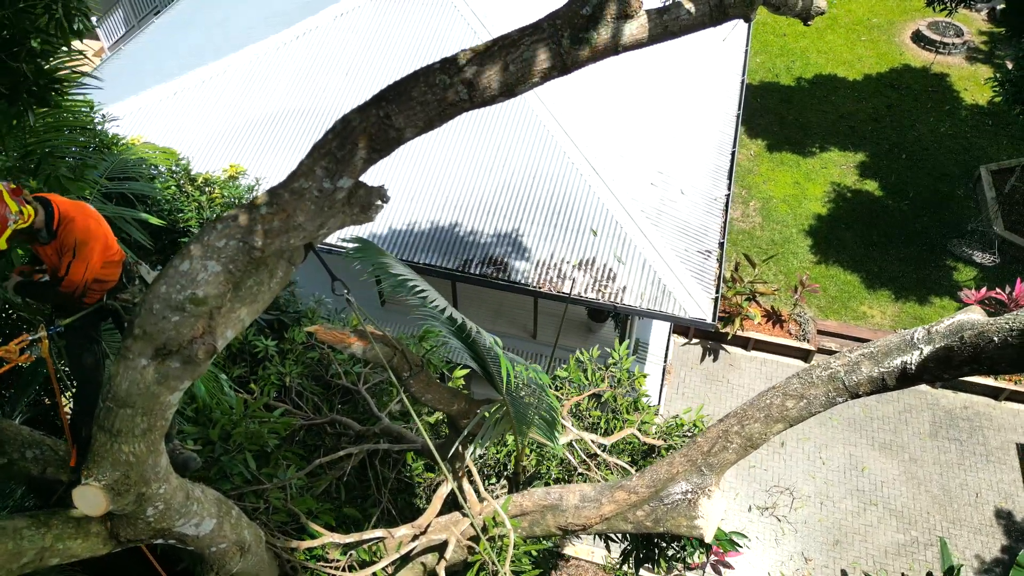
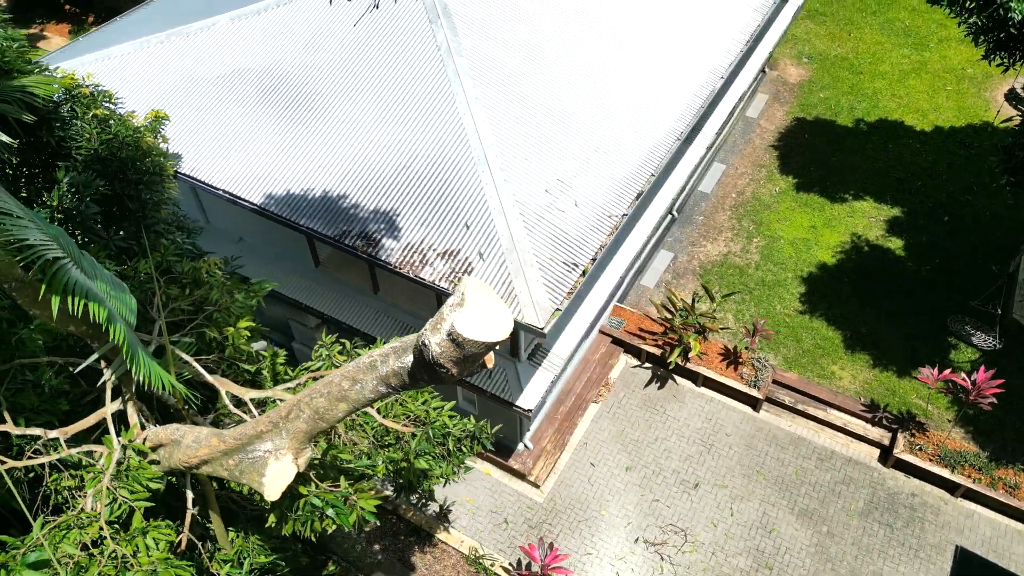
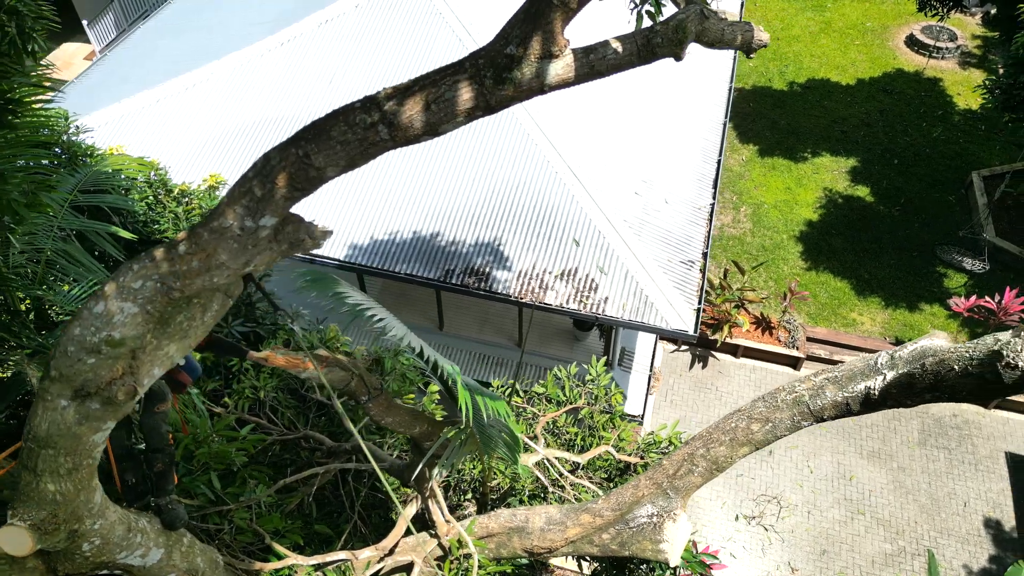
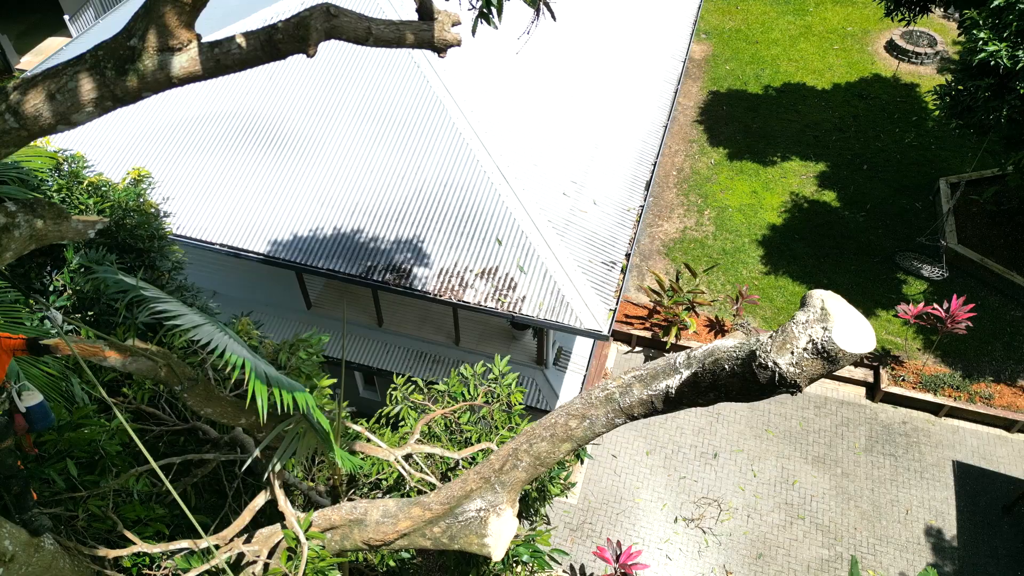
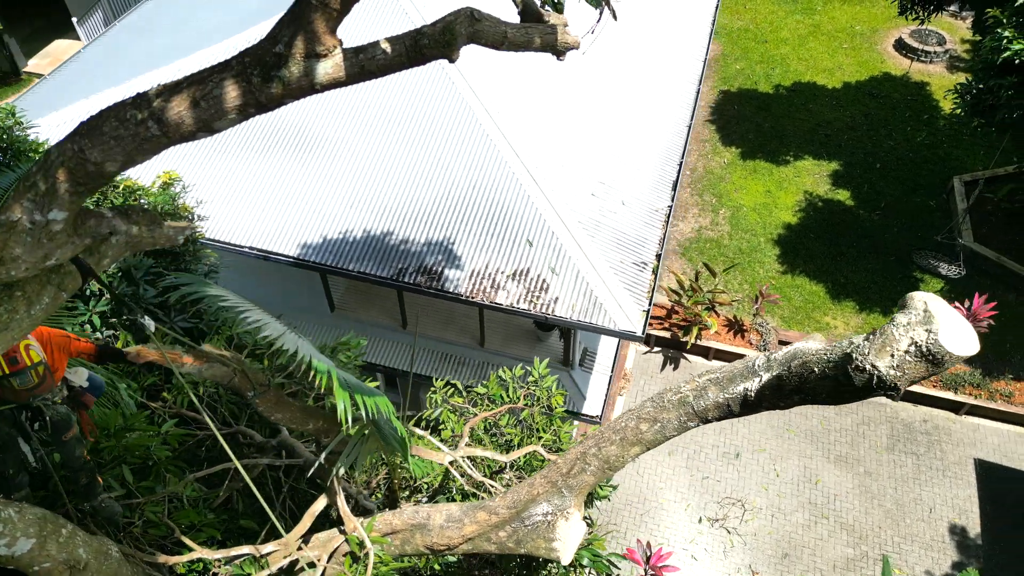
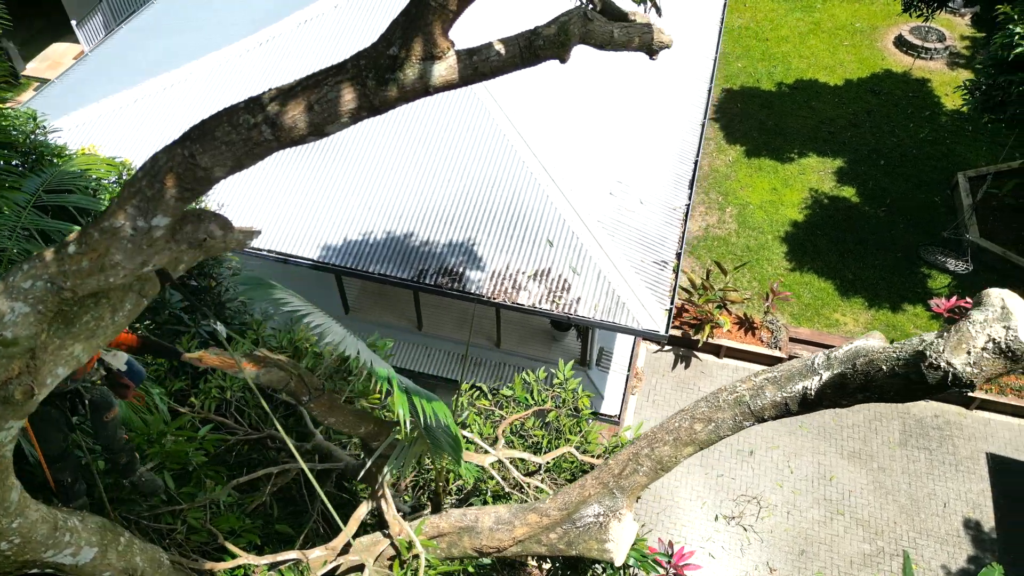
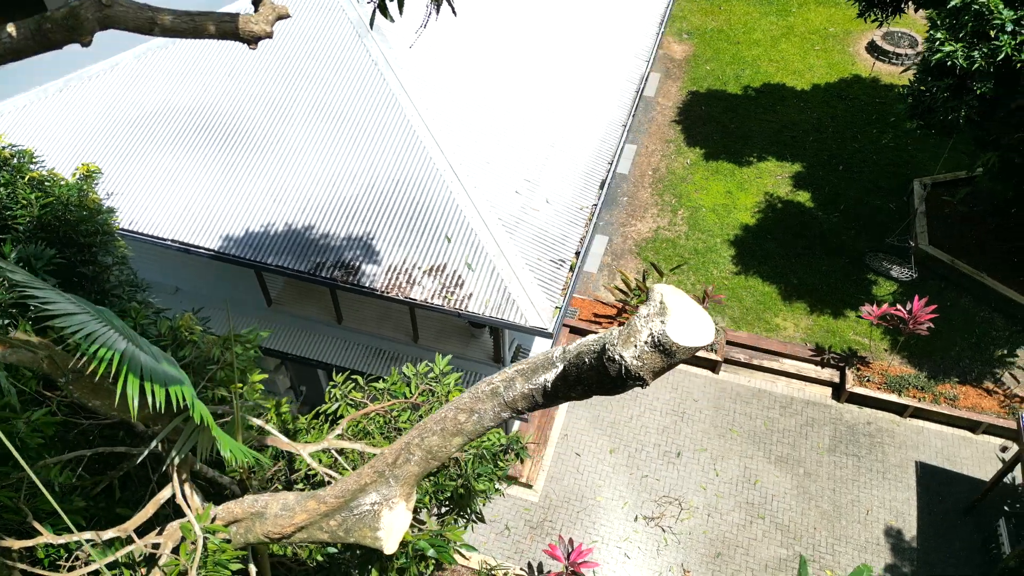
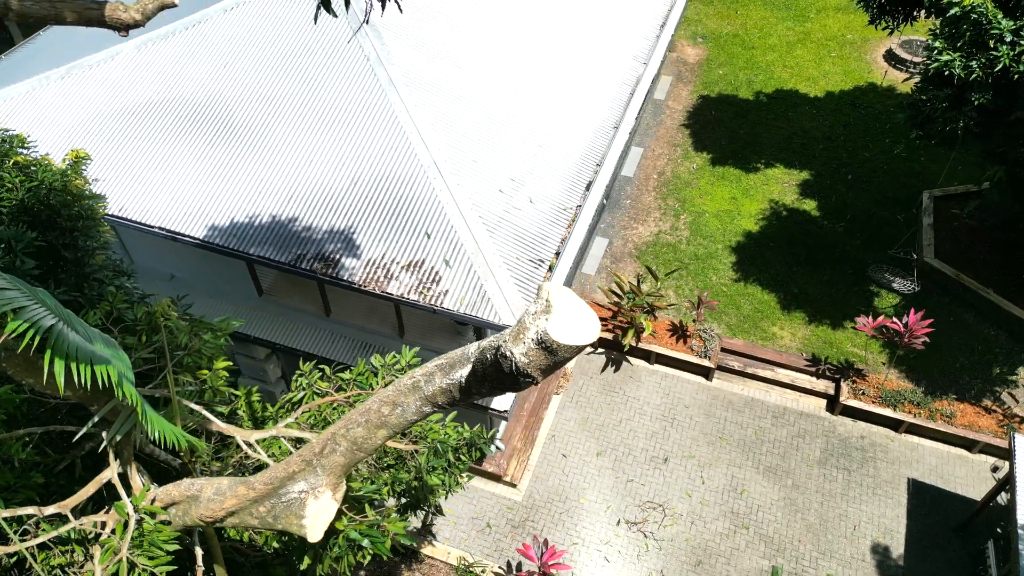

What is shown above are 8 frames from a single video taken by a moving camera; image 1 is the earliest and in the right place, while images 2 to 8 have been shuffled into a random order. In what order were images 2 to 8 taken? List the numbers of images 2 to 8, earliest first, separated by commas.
3, 6, 5, 4, 7, 8, 2
